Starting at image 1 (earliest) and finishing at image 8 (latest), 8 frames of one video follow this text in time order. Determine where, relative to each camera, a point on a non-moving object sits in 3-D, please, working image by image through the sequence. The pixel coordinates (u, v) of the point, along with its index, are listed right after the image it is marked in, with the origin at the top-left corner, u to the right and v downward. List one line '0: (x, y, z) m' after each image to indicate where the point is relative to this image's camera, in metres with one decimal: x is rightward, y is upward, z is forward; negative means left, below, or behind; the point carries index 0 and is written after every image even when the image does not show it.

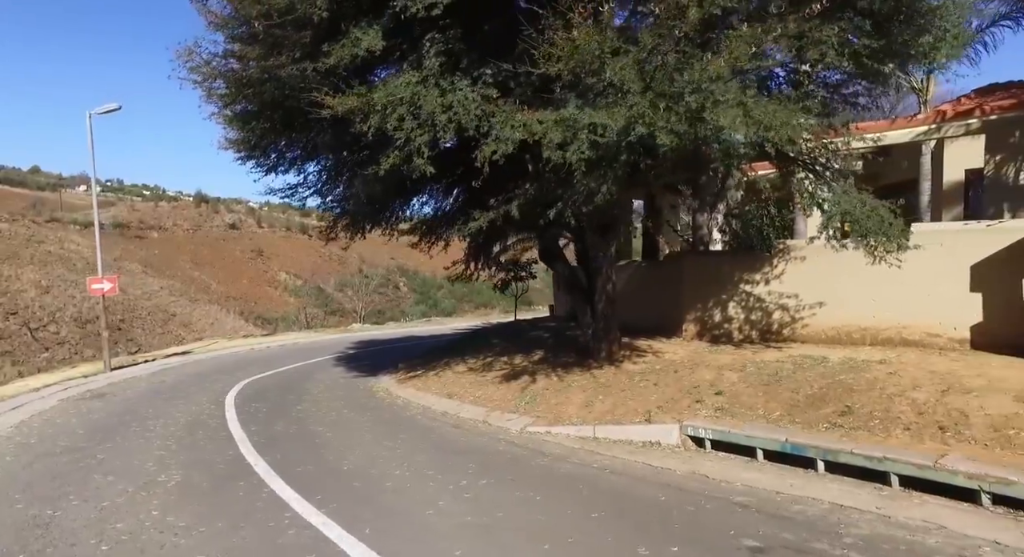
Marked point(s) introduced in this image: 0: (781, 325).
0: (+5.1, -0.9, +11.9) m
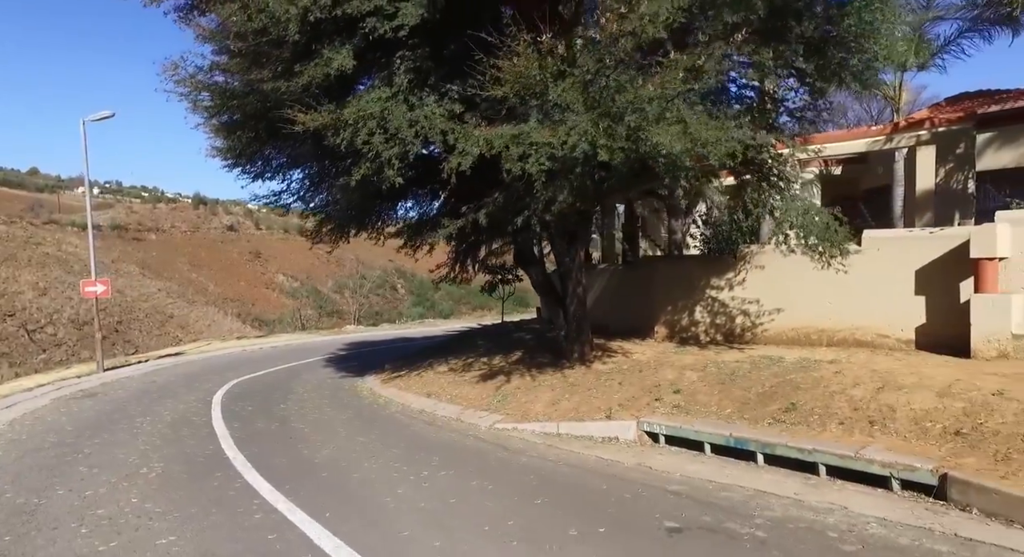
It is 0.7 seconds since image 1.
0: (+4.6, -0.9, +12.4) m
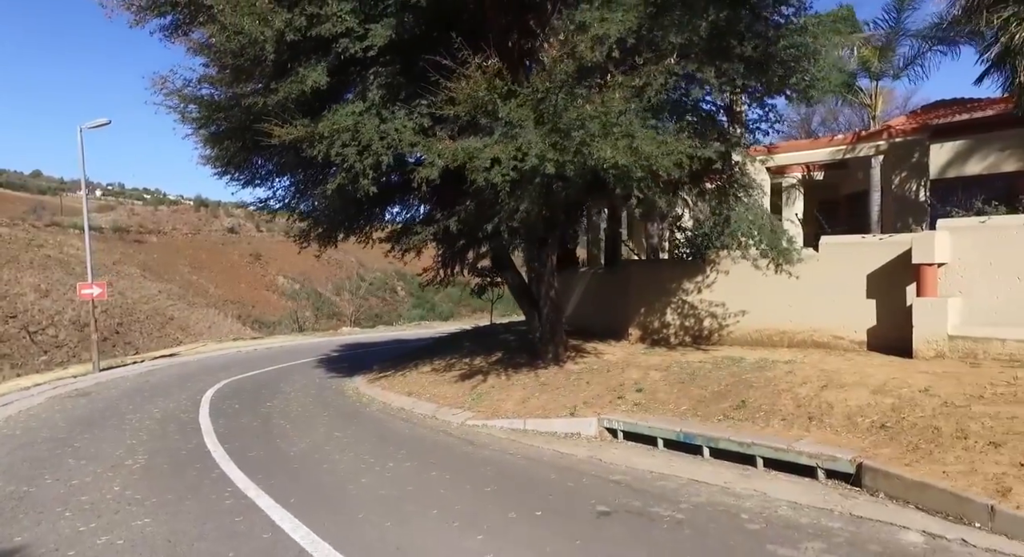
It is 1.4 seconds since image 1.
0: (+4.1, -1.0, +12.9) m
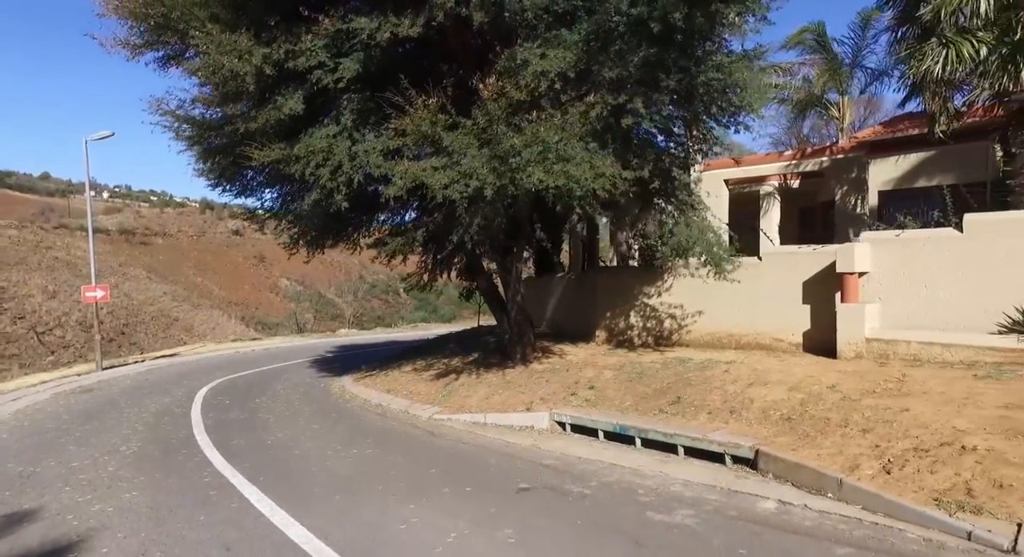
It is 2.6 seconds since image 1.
0: (+3.5, -1.1, +13.9) m
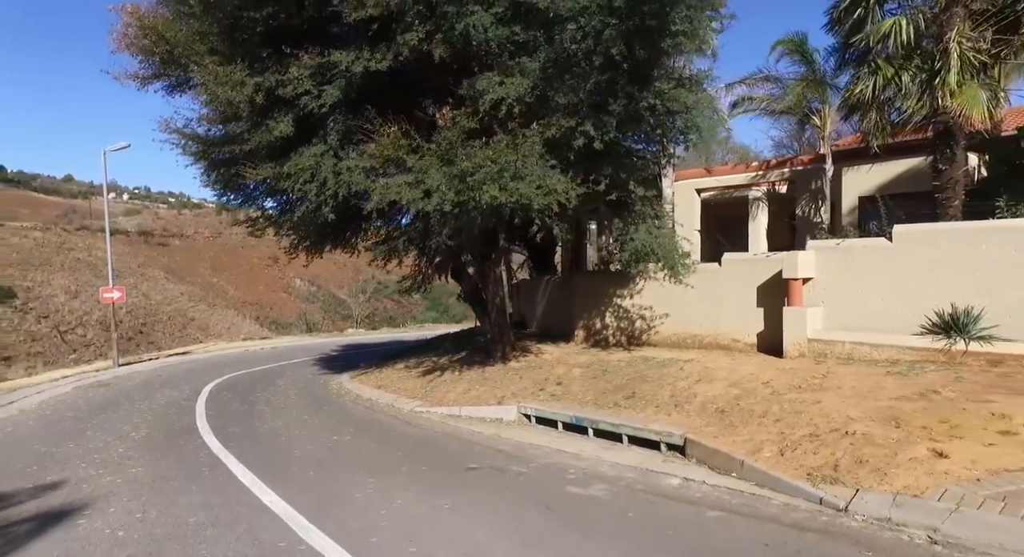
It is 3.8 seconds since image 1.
0: (+3.0, -1.2, +14.9) m
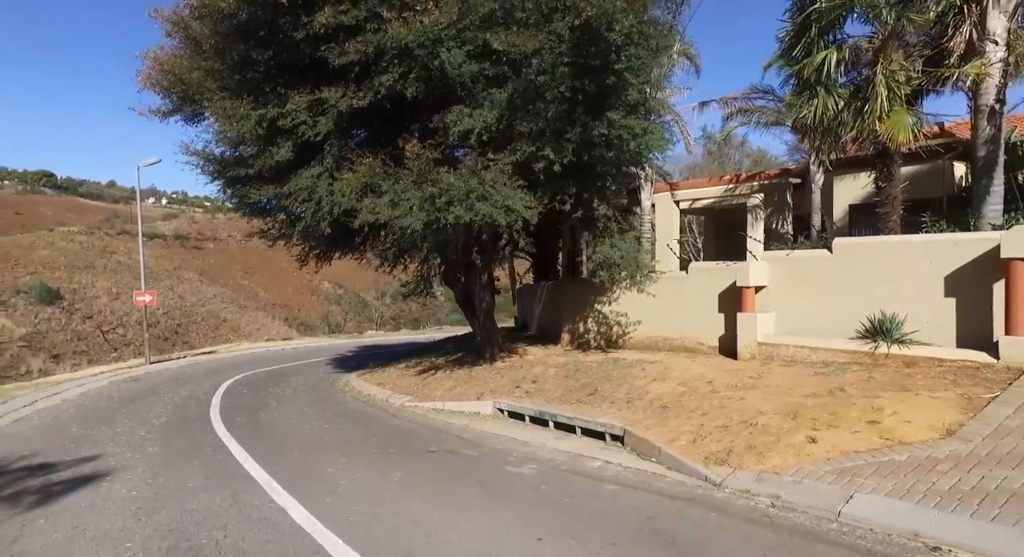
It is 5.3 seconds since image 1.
0: (+2.7, -1.4, +16.0) m
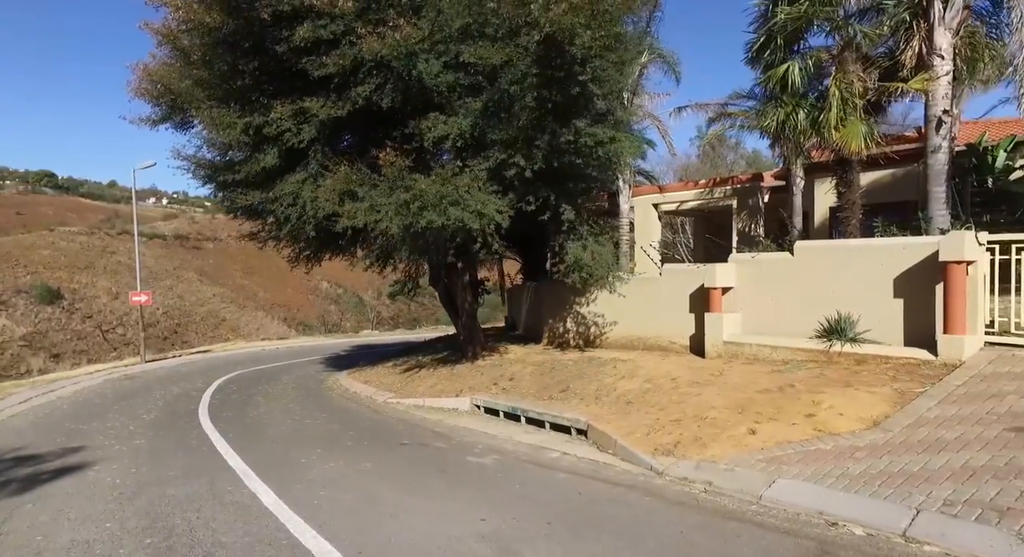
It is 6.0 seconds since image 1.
0: (+2.2, -1.4, +16.5) m
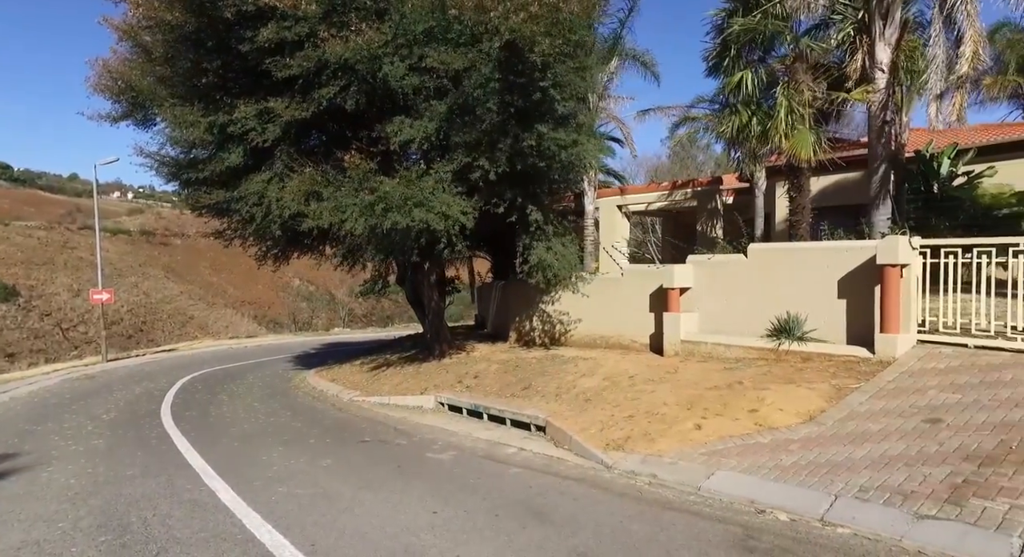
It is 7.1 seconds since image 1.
0: (+1.3, -1.4, +16.8) m
